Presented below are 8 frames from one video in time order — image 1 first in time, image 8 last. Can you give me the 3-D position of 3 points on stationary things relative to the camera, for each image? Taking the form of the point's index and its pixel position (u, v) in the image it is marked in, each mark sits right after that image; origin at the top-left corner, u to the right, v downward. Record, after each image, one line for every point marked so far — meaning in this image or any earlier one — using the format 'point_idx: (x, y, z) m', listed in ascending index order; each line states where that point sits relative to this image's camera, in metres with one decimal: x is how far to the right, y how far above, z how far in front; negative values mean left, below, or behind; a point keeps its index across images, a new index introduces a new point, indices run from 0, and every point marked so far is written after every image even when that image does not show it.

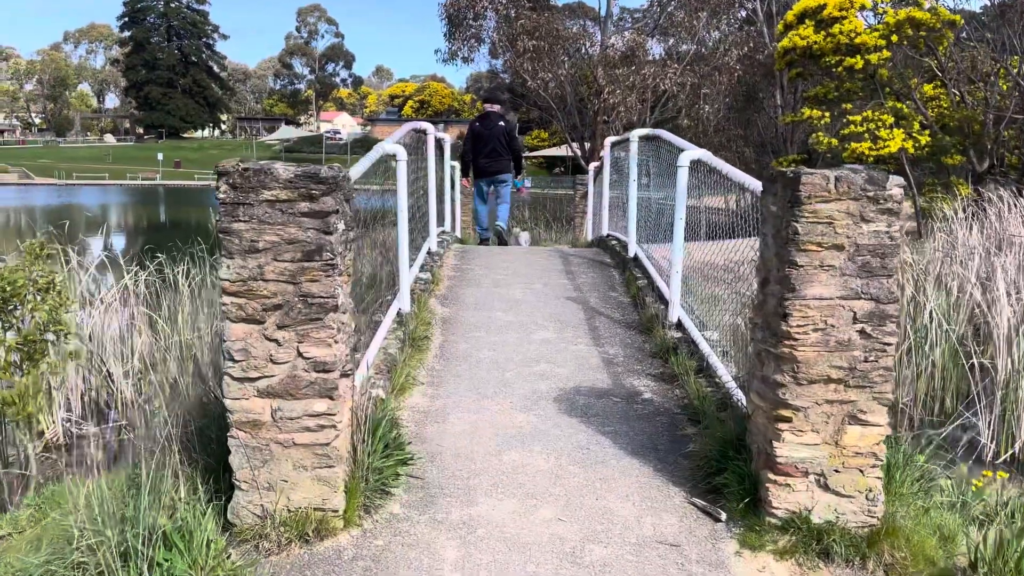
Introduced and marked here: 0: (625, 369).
0: (+0.7, -0.5, +4.8) m
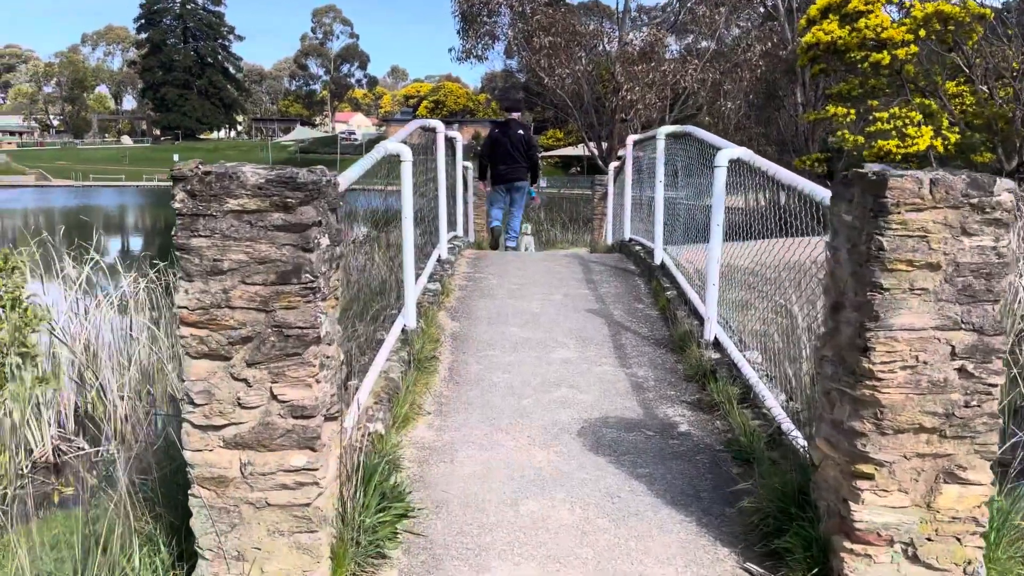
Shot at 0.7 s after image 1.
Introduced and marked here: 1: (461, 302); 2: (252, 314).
0: (+0.8, -0.6, +4.3) m
1: (-0.4, -0.1, +5.9) m
2: (-0.8, -0.1, +2.4) m
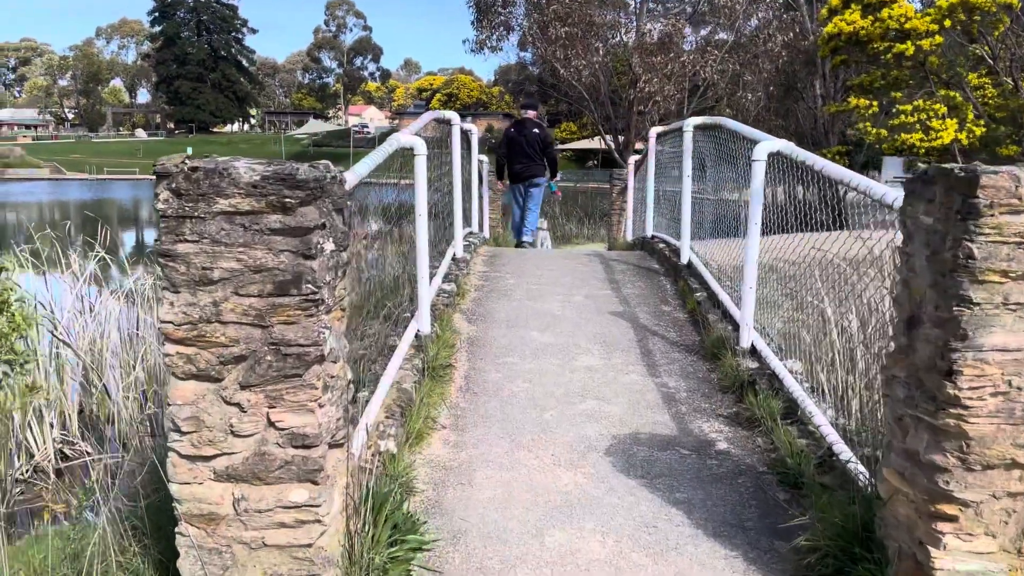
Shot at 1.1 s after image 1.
0: (+0.9, -0.6, +4.0) m
1: (-0.2, -0.1, +5.6) m
2: (-0.7, -0.1, +2.1) m
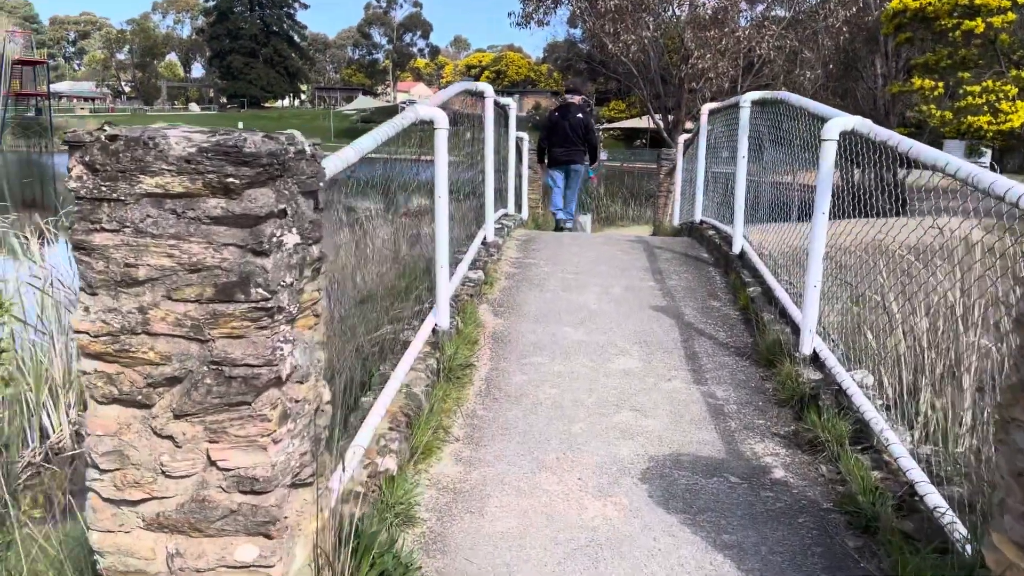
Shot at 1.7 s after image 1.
0: (+1.0, -0.6, +3.4) m
1: (0.0, 0.0, +5.1) m
2: (-0.7, -0.1, +1.7) m
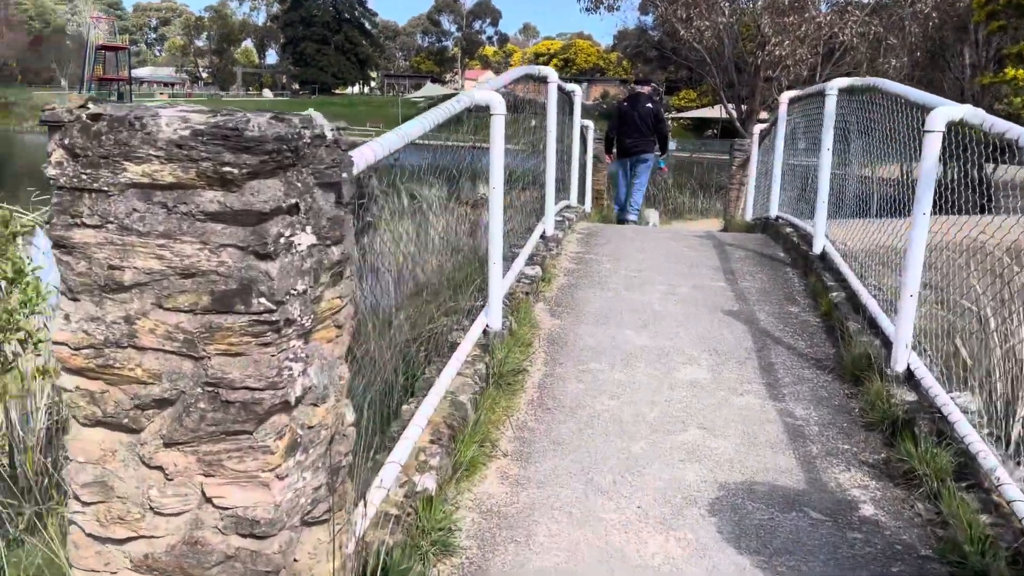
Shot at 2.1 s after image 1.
0: (+1.2, -0.6, +3.1) m
1: (+0.3, 0.0, +4.8) m
2: (-0.6, -0.1, +1.4) m
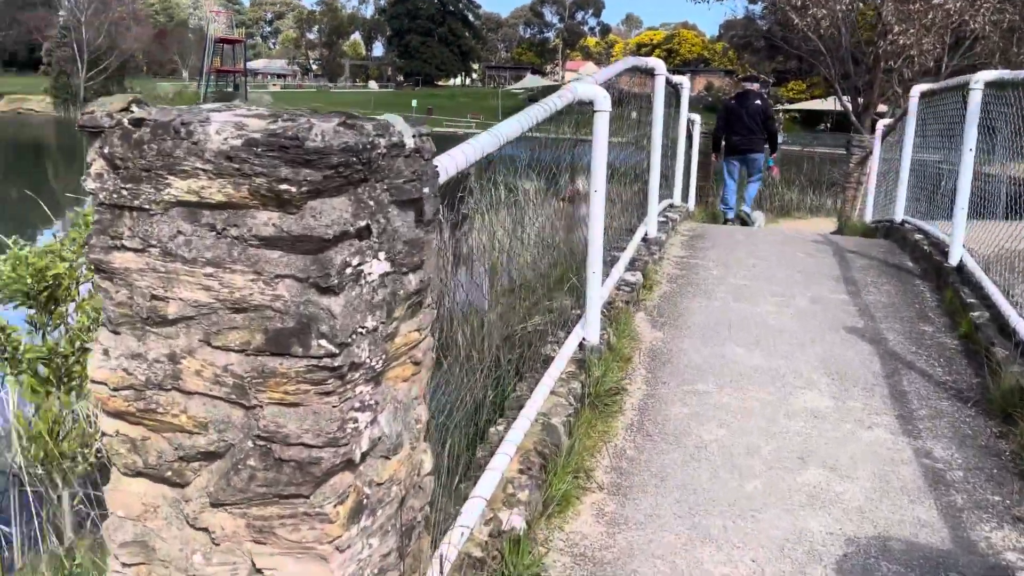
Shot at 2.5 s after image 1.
0: (+1.5, -0.7, +2.7) m
1: (+0.9, -0.1, +4.5) m
2: (-0.4, -0.2, +1.2) m
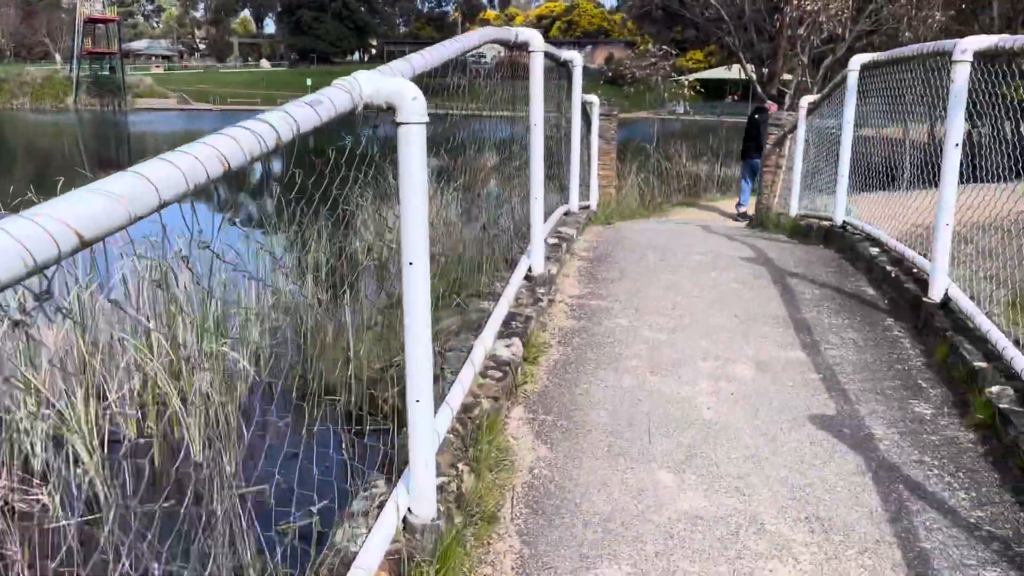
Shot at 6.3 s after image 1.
0: (+1.0, -1.0, +1.3) m
1: (+0.2, -0.4, +3.1) m
2: (-0.8, -0.6, -0.3) m
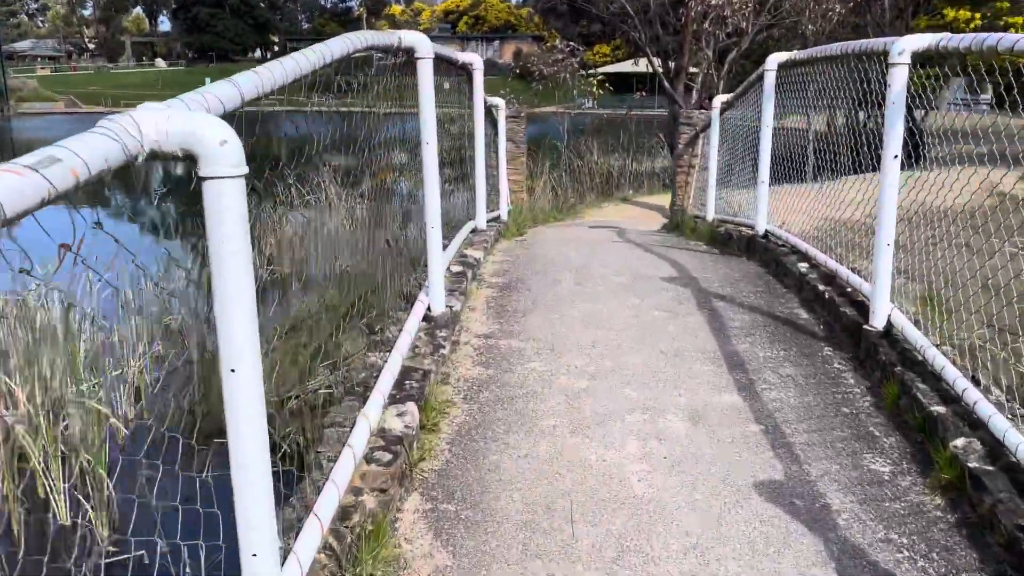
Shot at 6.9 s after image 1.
0: (+0.9, -1.1, +0.9) m
1: (-0.2, -0.5, +2.6) m
2: (-0.7, -0.8, -0.9) m
